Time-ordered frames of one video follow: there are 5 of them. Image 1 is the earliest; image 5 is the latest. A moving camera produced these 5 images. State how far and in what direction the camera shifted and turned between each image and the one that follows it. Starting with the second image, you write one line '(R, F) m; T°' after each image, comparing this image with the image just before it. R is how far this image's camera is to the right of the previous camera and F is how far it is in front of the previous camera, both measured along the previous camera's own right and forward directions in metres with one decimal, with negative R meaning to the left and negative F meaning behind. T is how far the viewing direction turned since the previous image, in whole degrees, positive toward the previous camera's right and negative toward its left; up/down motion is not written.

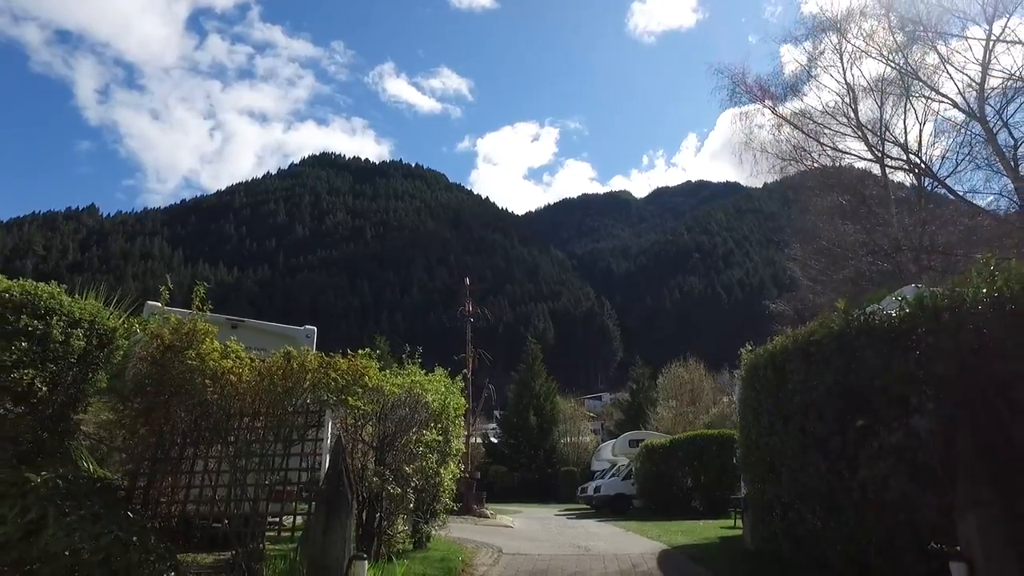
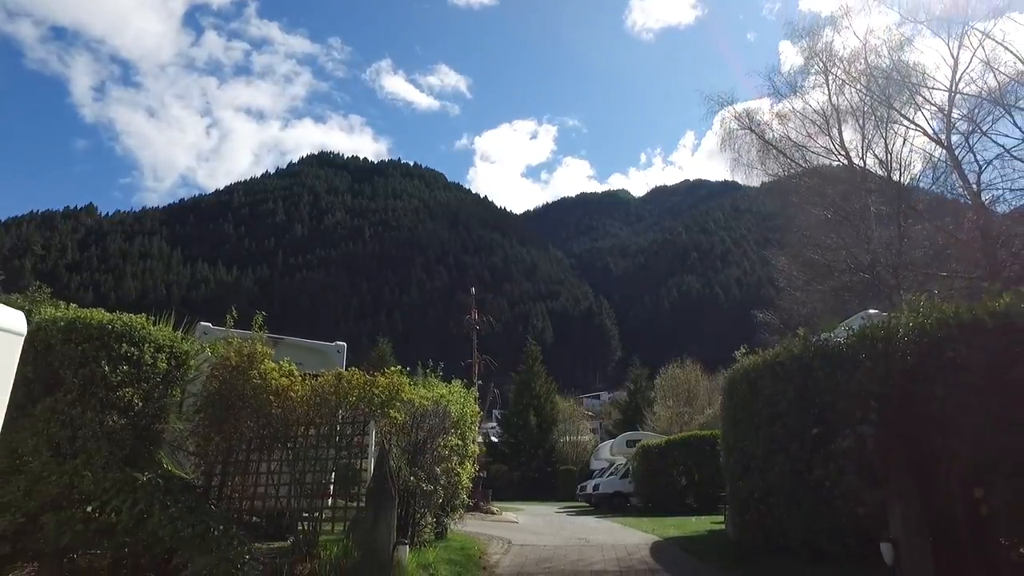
(-0.1, -0.6) m; 0°
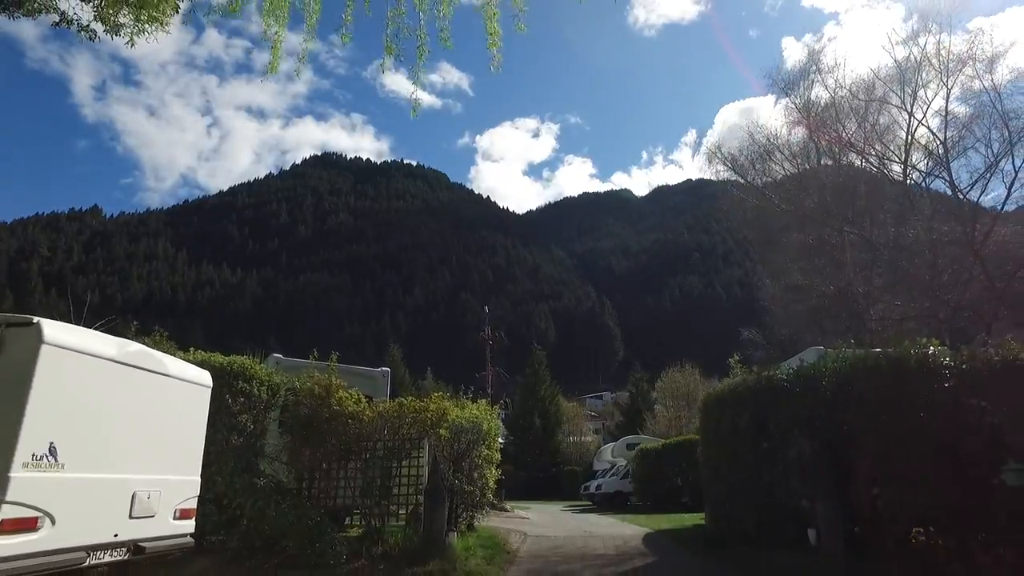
(-0.1, -1.0) m; 0°
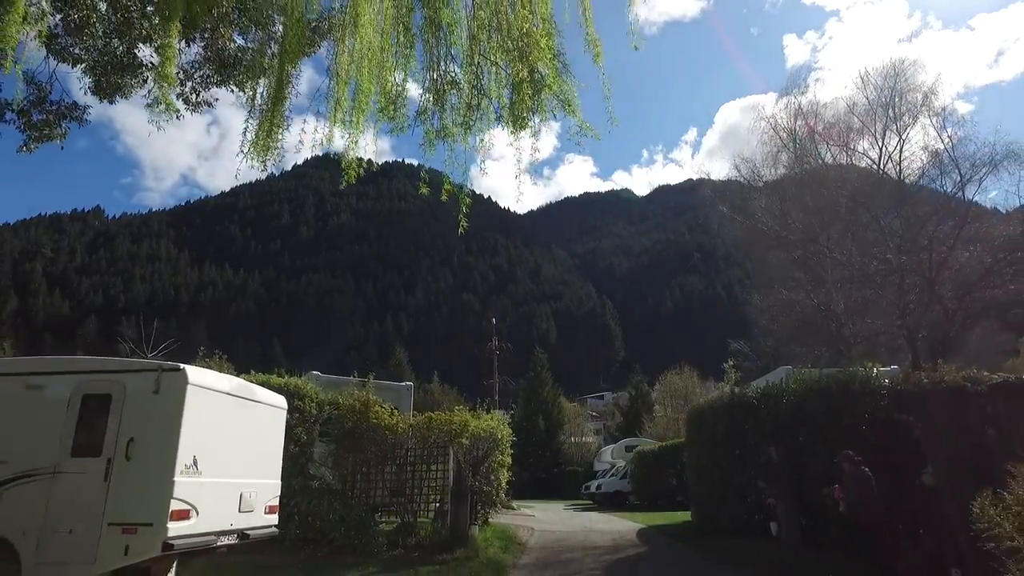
(-0.1, -0.8) m; 0°
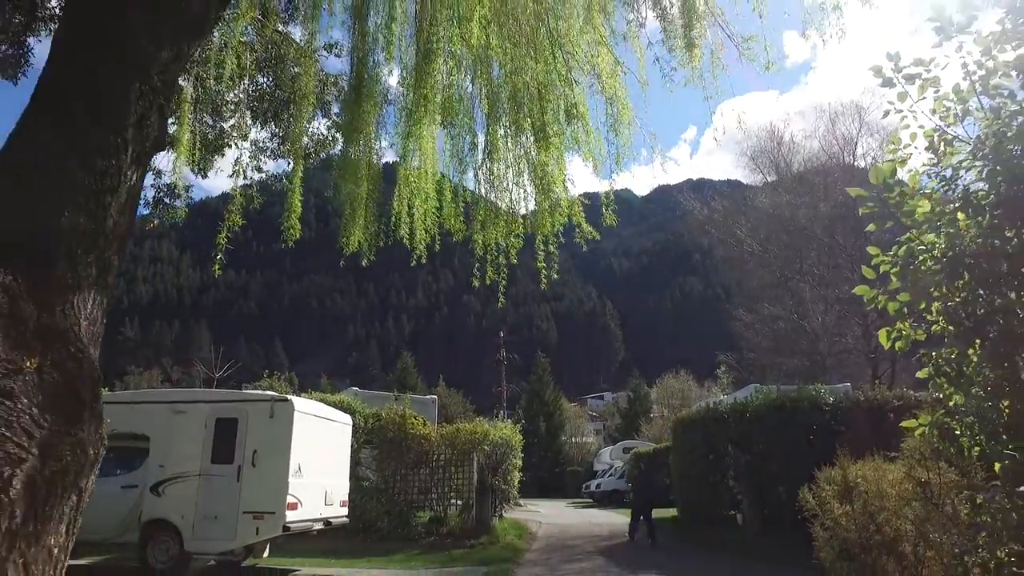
(-0.1, -1.1) m; 0°
